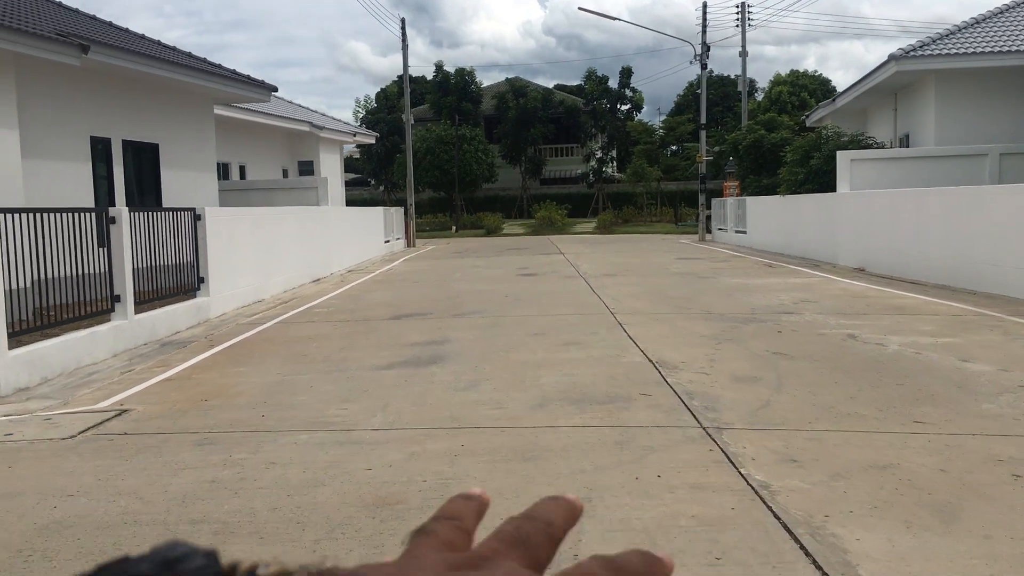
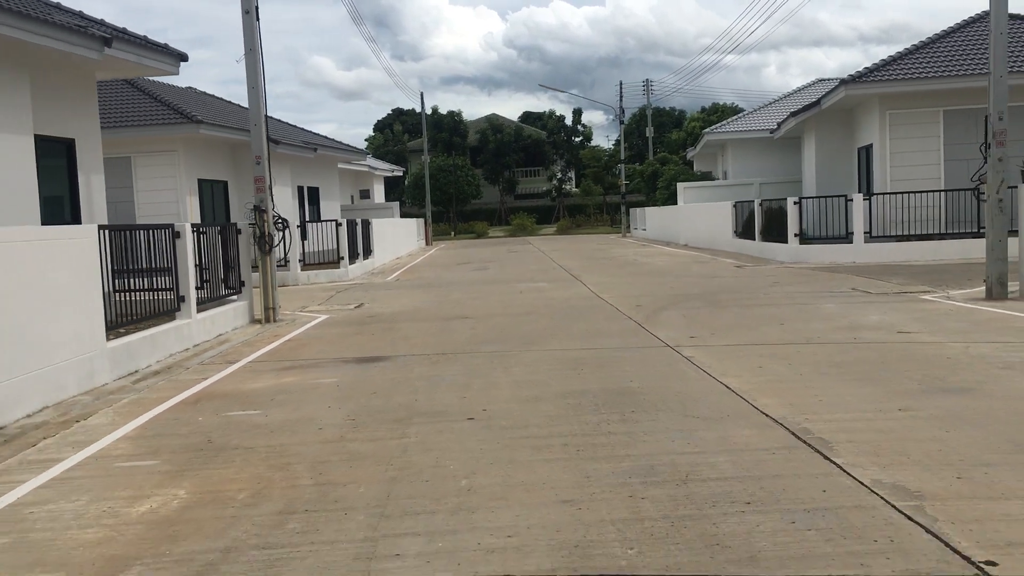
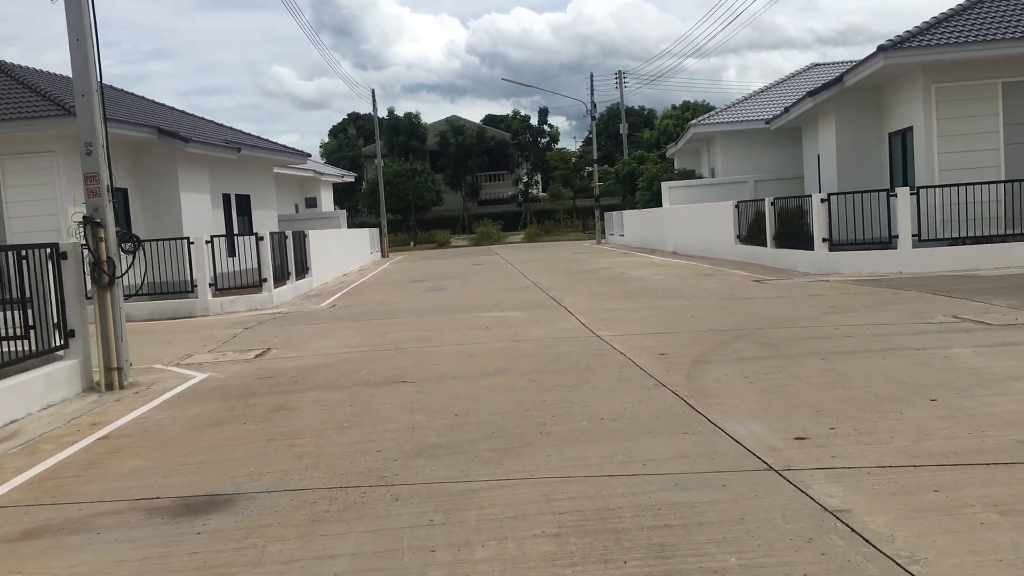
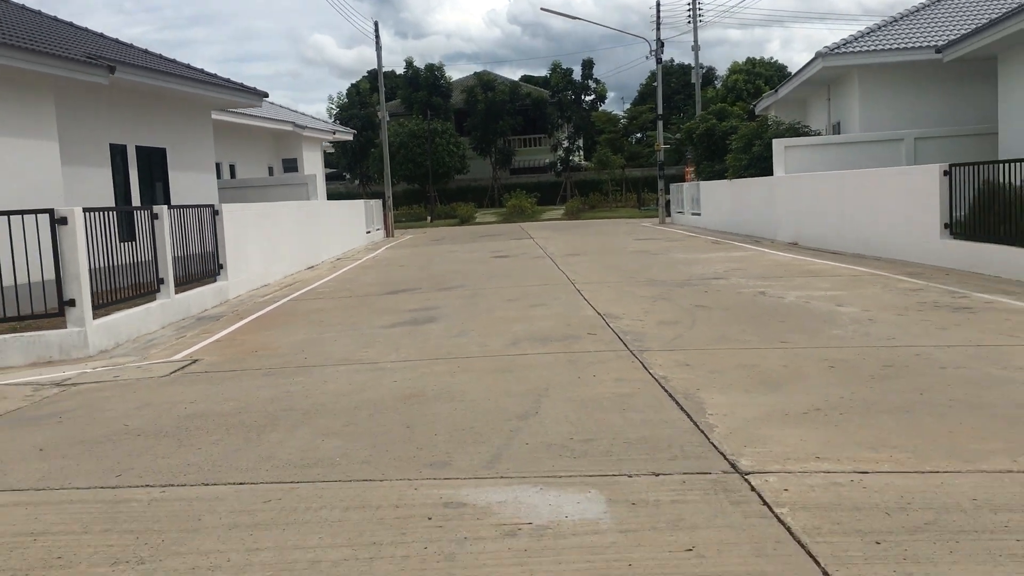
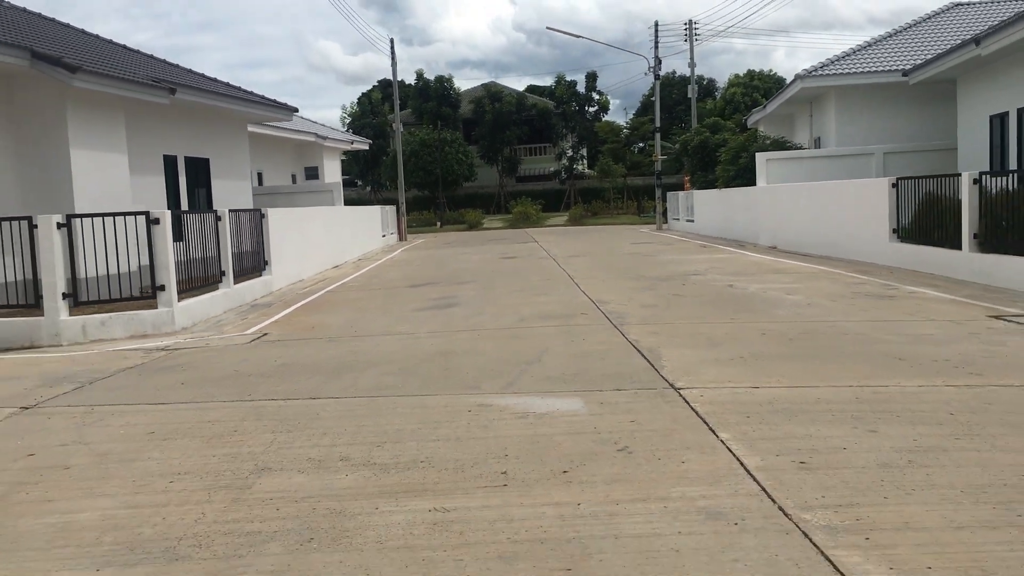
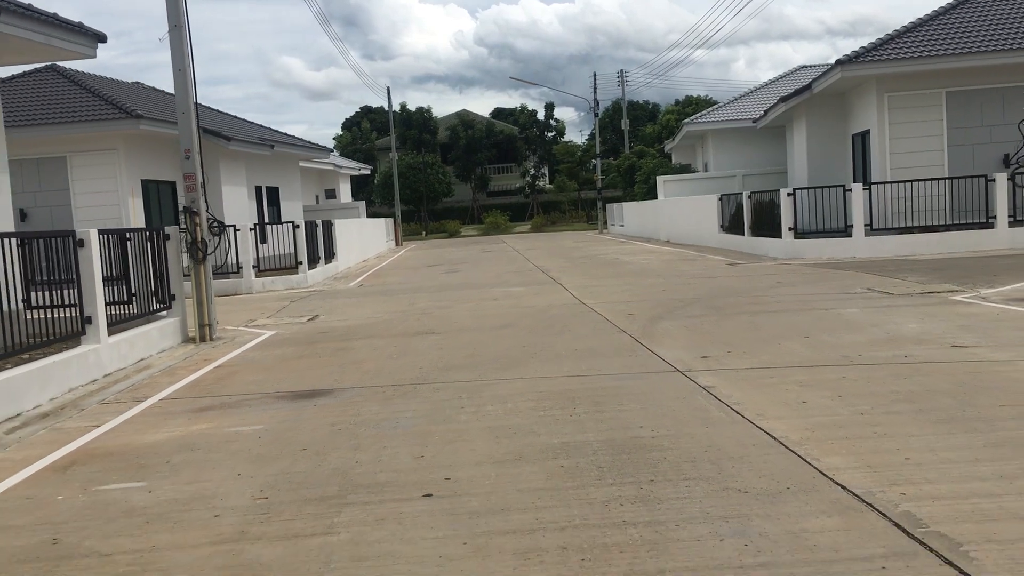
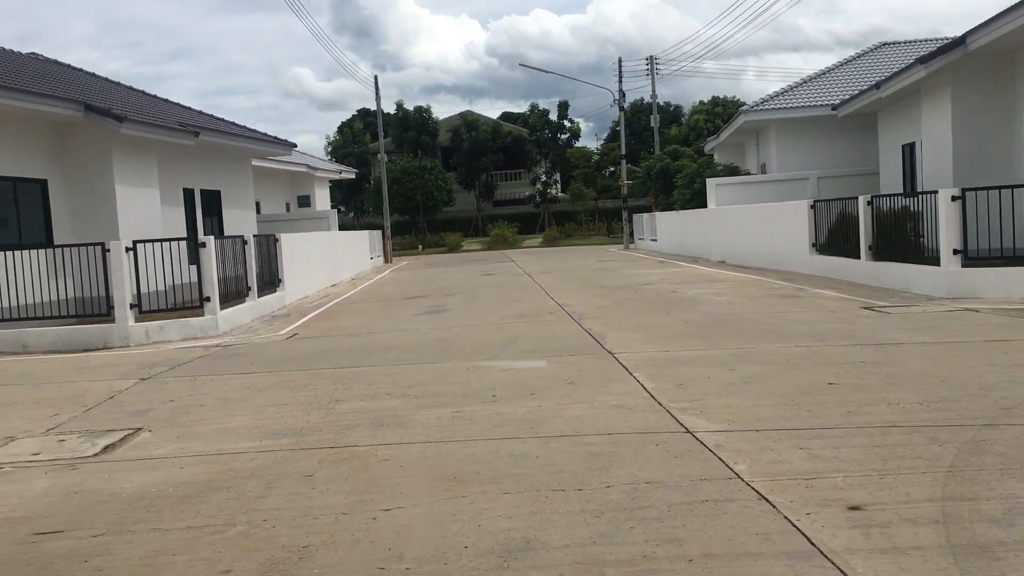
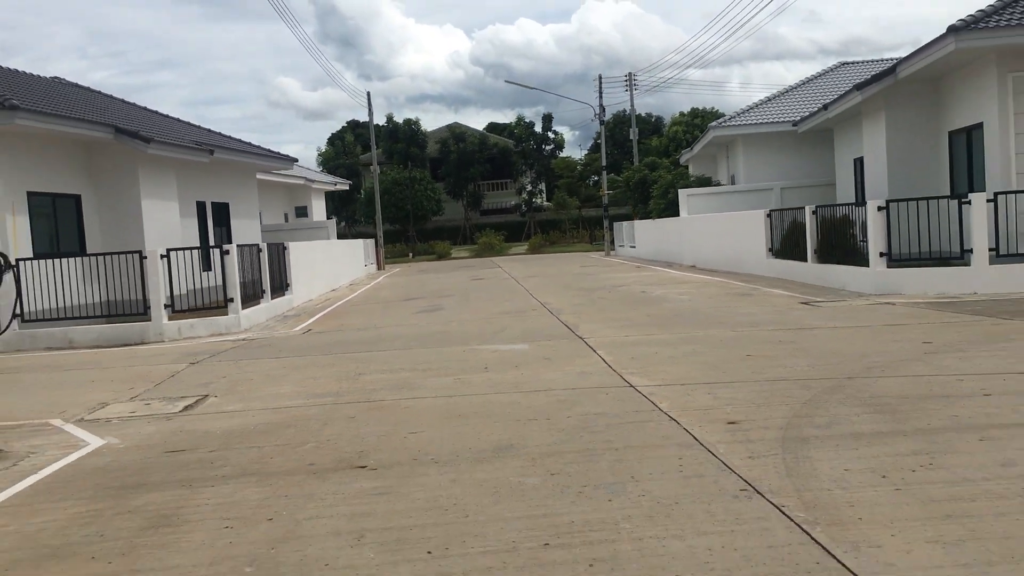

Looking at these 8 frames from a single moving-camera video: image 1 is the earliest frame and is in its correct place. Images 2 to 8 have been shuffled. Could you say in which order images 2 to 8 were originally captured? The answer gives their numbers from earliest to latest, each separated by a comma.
4, 5, 7, 8, 3, 6, 2
